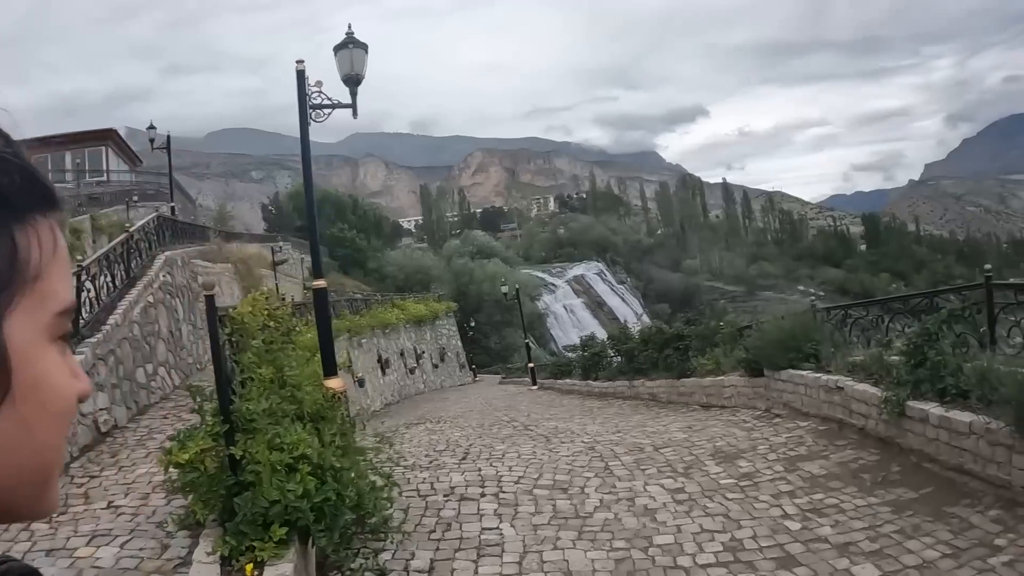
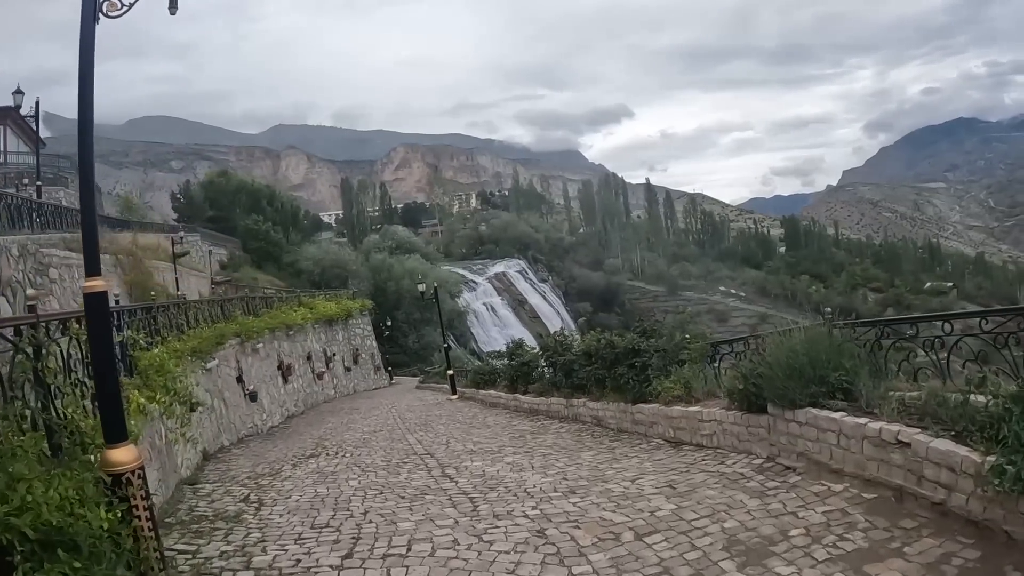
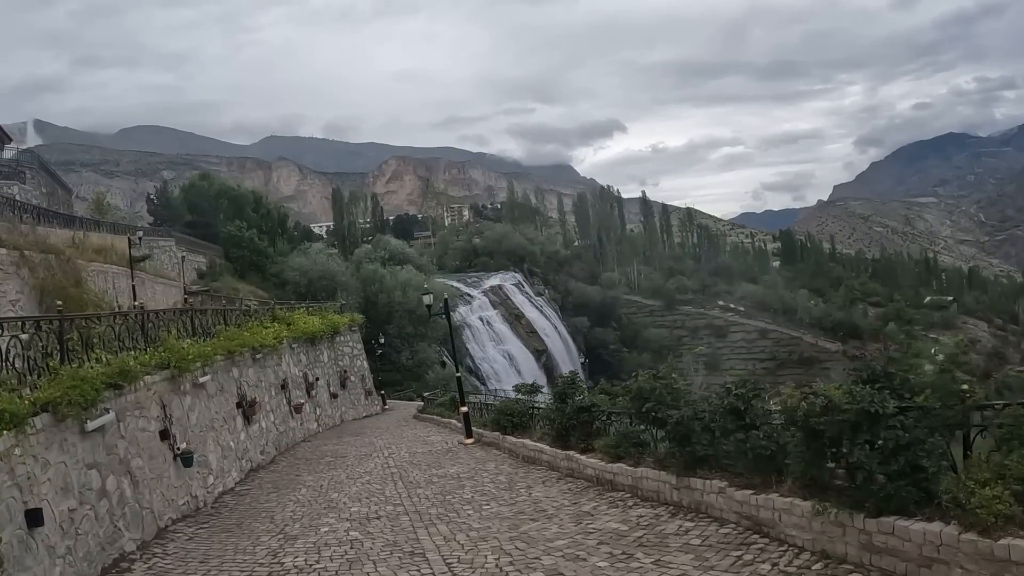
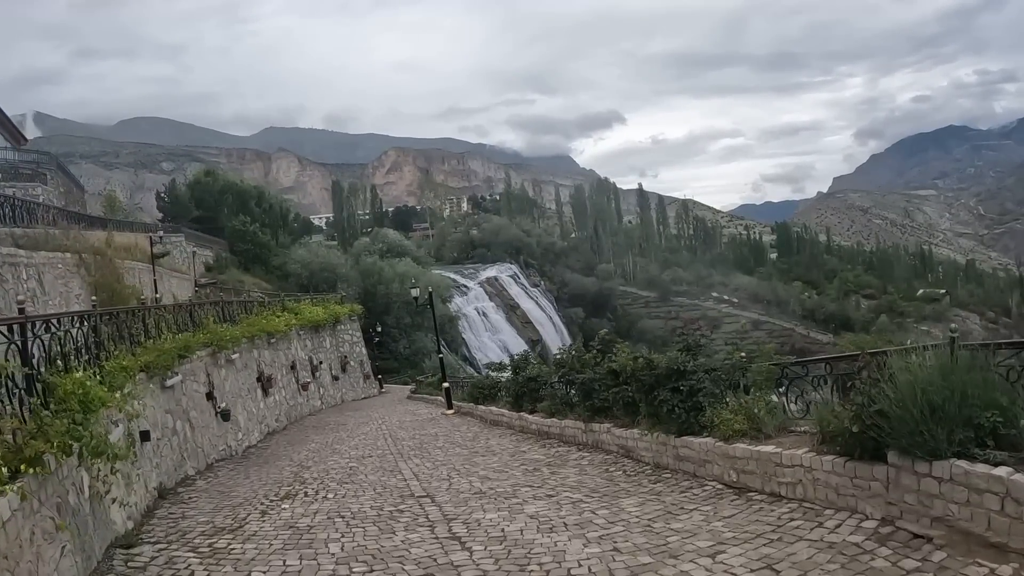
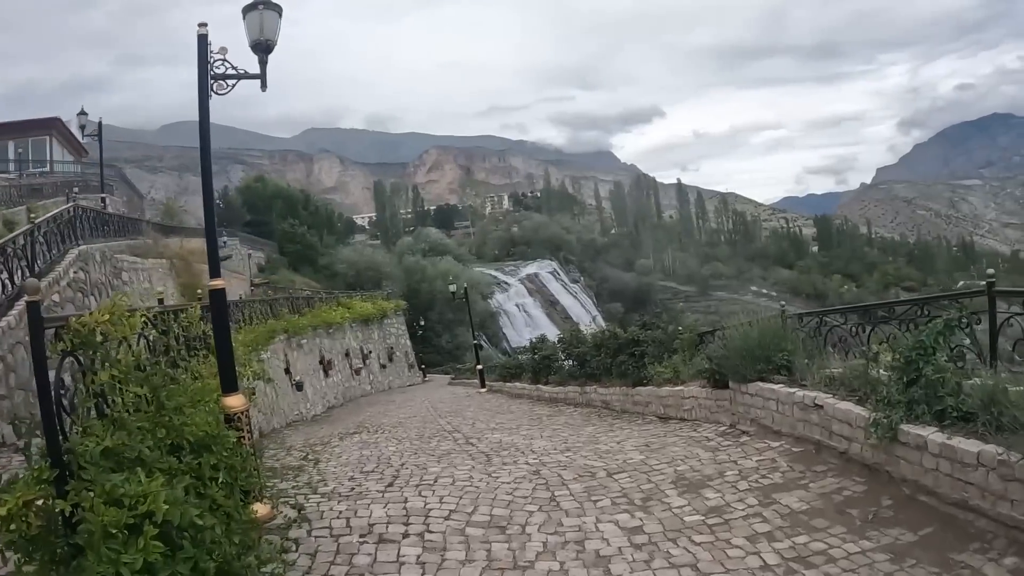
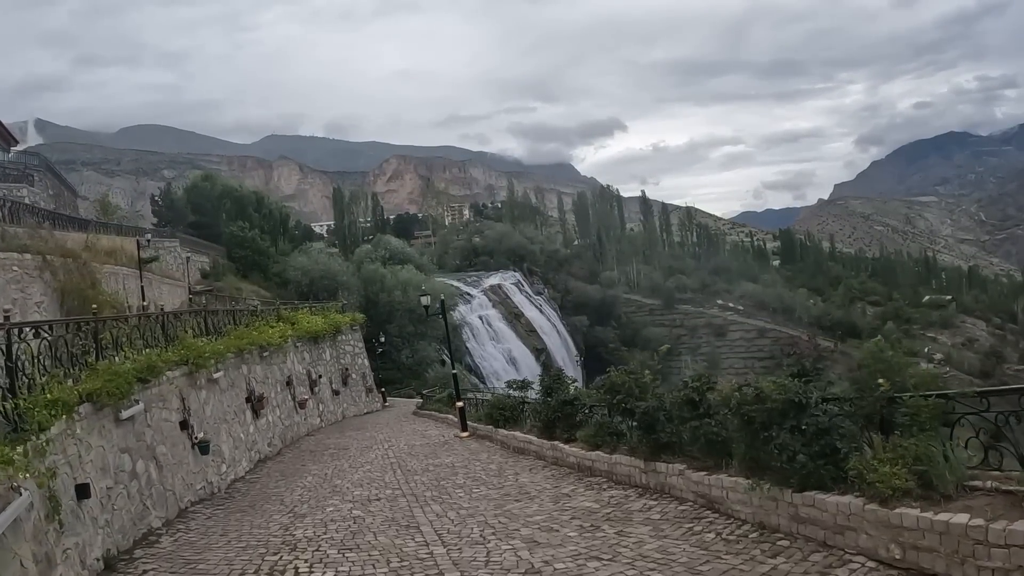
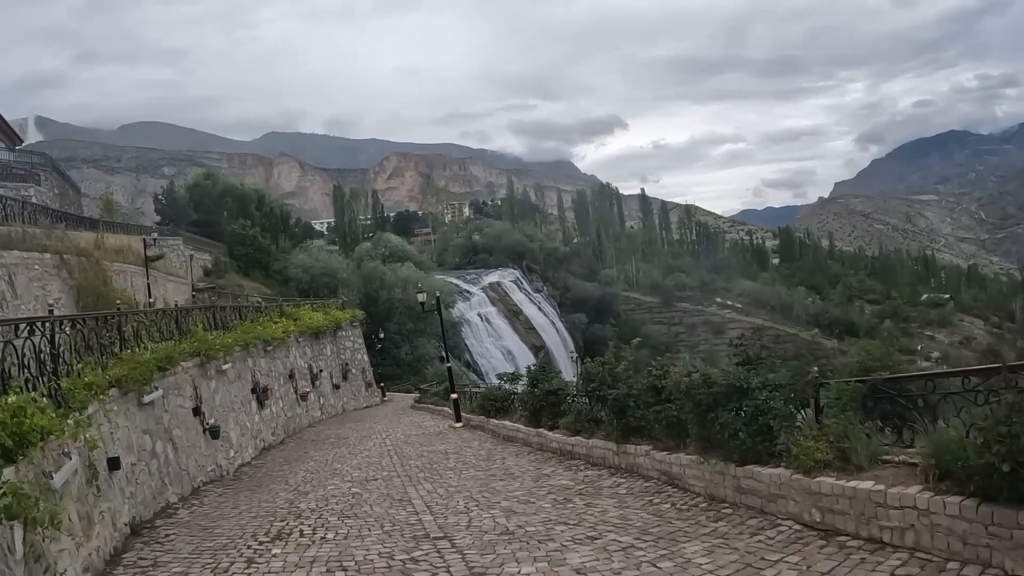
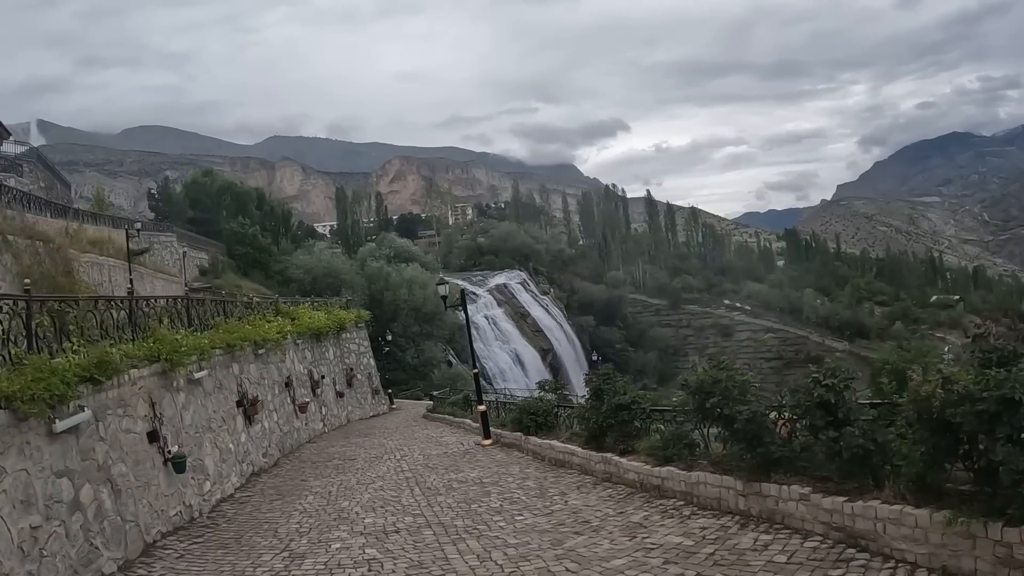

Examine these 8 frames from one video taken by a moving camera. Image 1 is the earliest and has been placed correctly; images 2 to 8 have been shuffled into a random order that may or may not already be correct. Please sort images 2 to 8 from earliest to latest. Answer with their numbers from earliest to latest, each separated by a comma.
5, 2, 4, 7, 6, 3, 8
